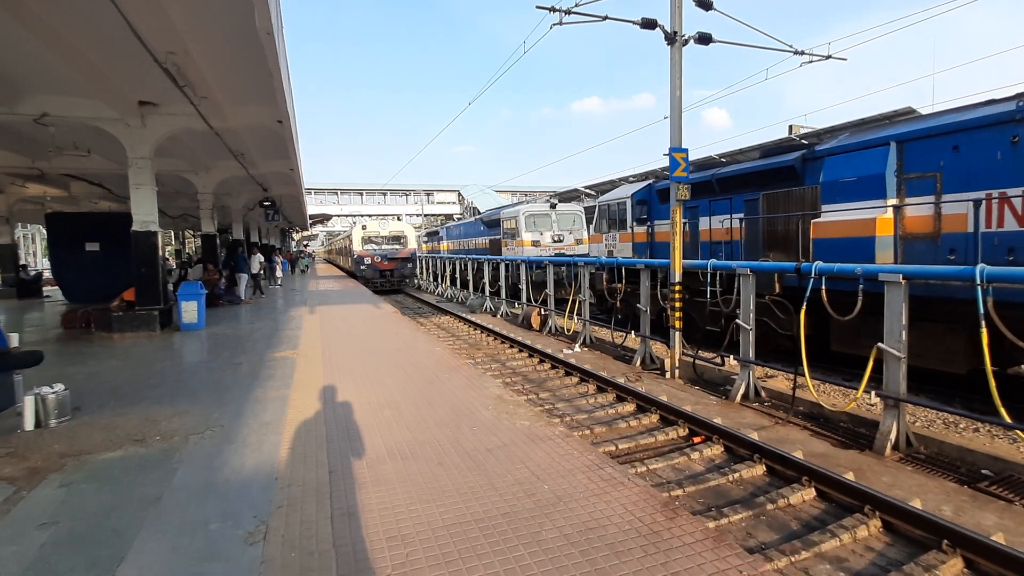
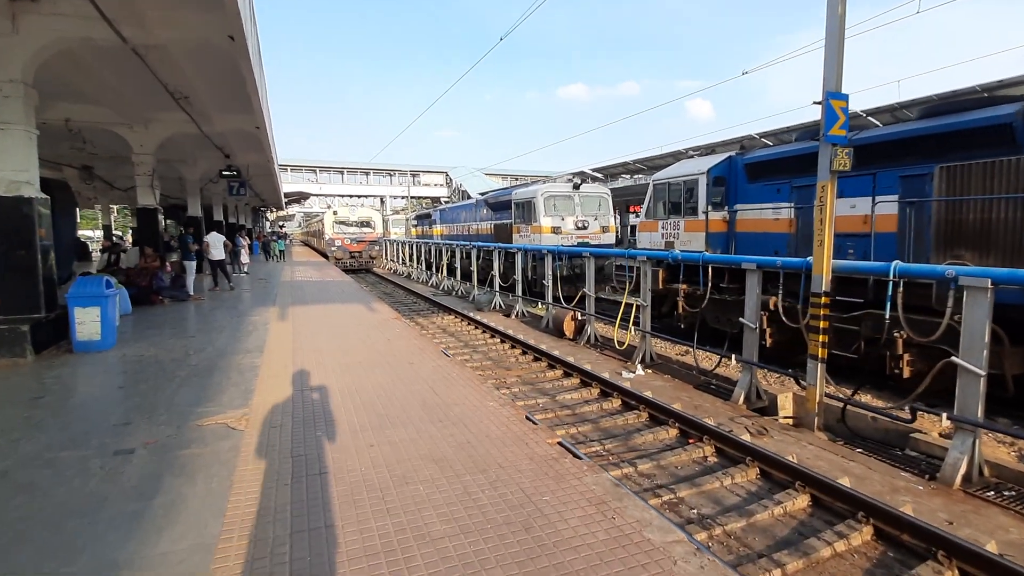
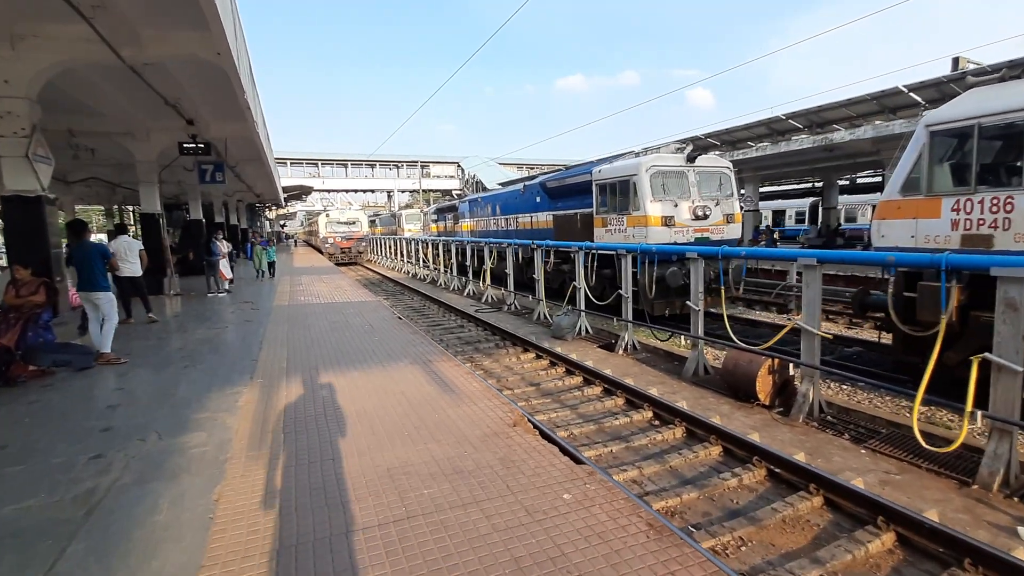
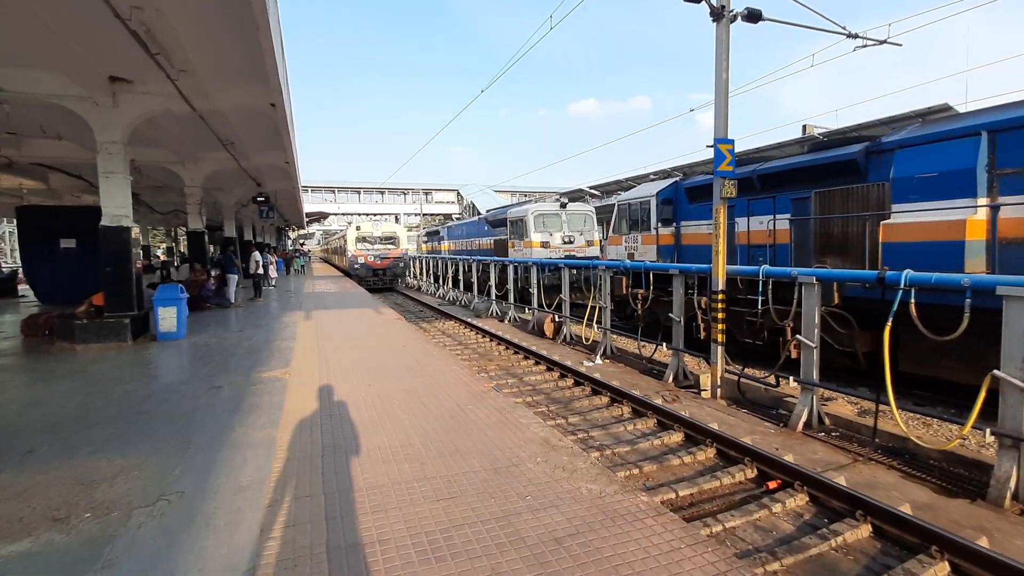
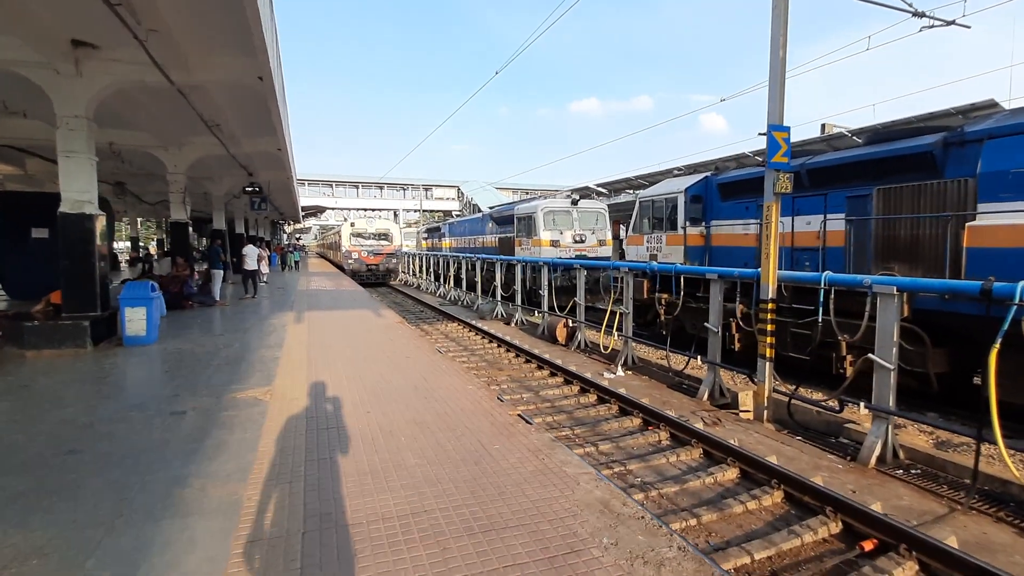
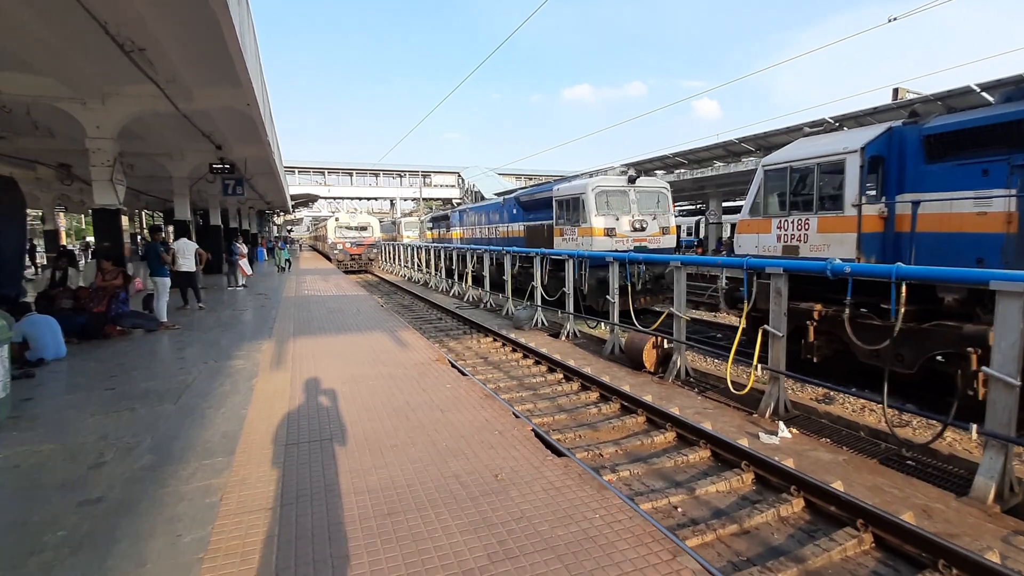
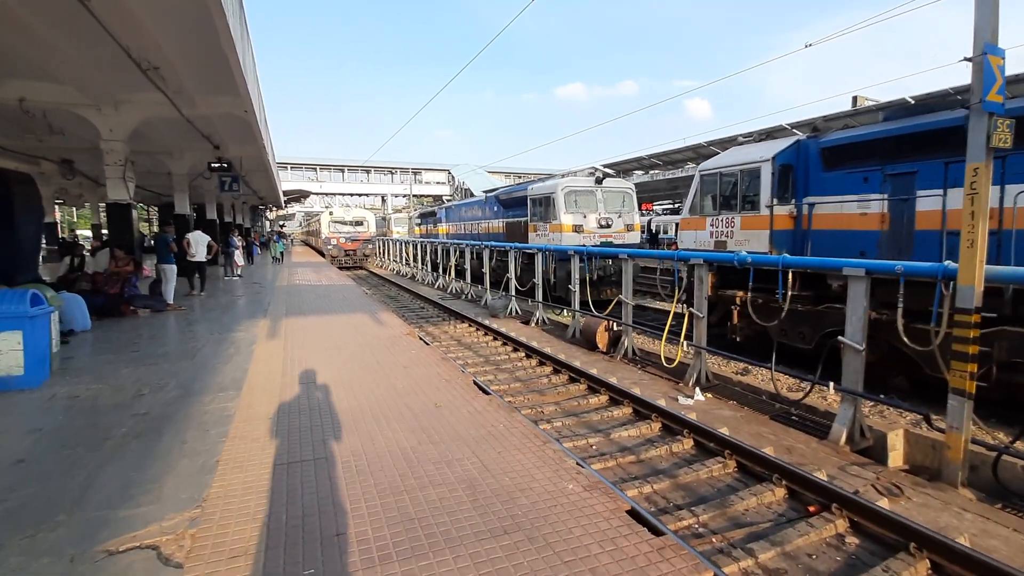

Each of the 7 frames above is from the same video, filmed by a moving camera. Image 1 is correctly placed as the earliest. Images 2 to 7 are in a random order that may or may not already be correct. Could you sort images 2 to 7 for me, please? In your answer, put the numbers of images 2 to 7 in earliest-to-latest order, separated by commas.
4, 5, 2, 7, 6, 3
